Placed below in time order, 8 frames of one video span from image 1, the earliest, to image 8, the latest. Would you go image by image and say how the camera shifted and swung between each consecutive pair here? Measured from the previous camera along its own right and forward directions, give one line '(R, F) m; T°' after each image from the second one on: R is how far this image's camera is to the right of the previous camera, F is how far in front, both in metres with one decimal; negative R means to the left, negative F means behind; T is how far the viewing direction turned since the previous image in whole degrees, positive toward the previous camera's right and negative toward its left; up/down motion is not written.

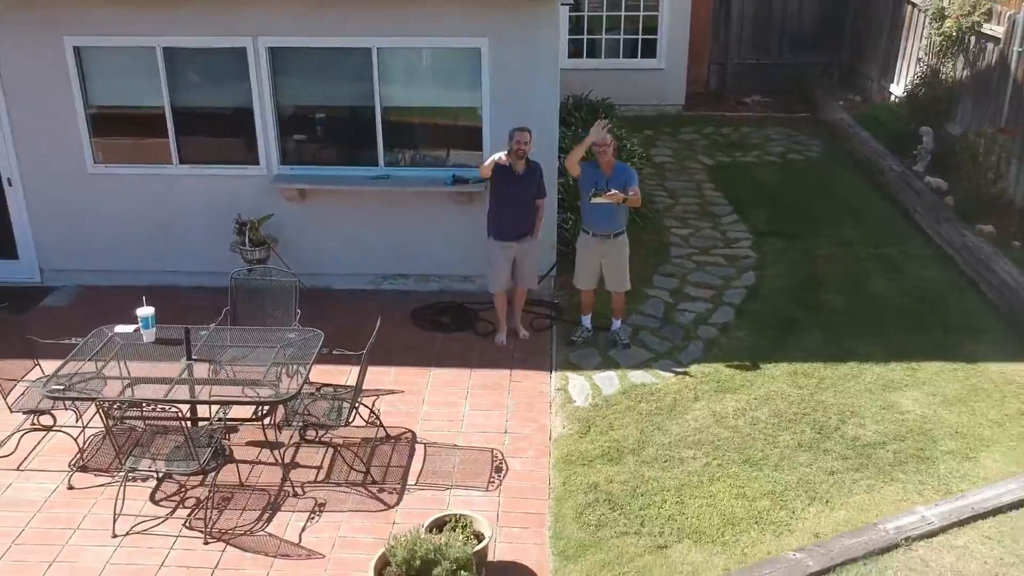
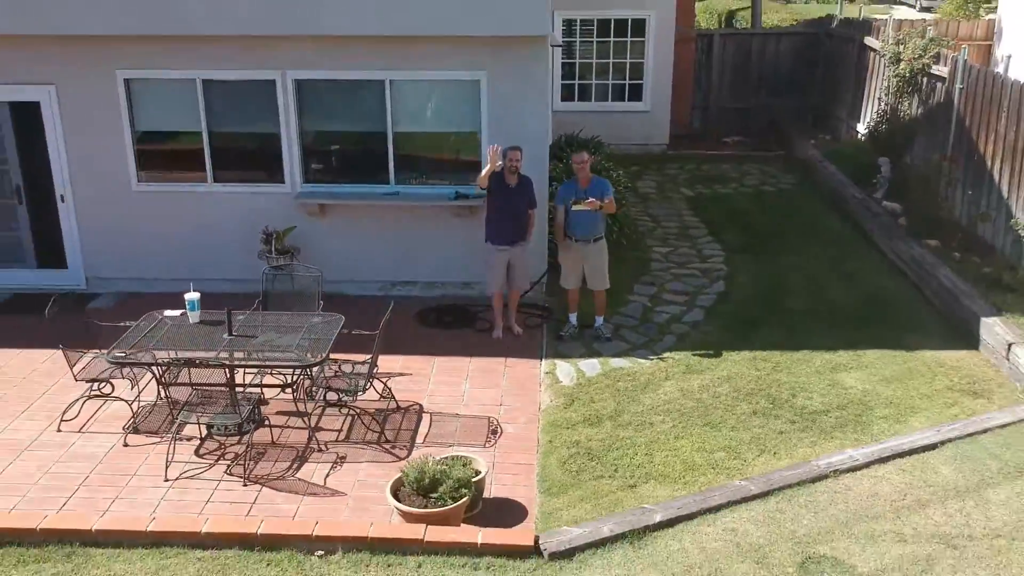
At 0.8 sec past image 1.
(0.0, -0.9) m; 0°
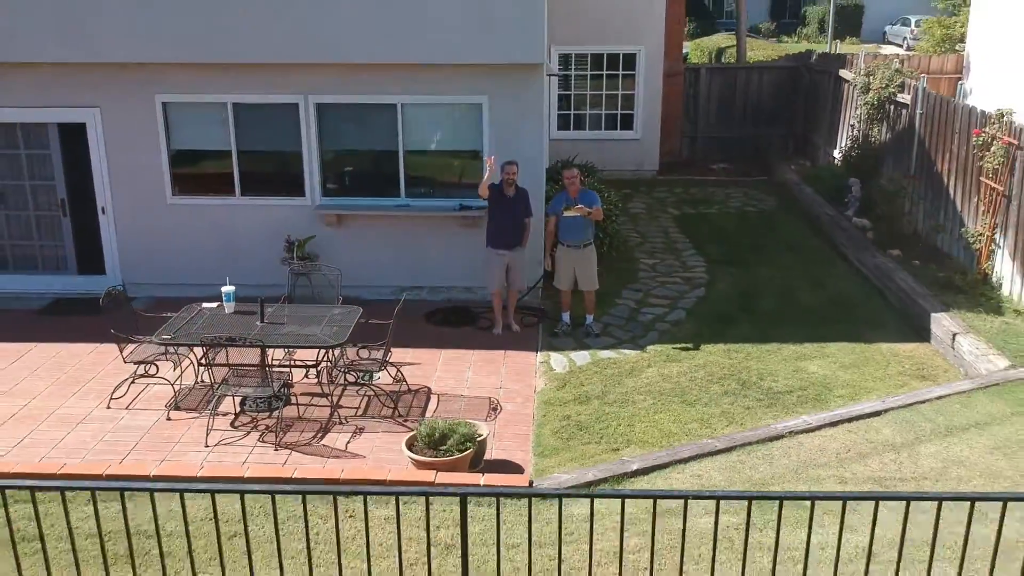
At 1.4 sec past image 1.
(0.0, -0.8) m; 0°
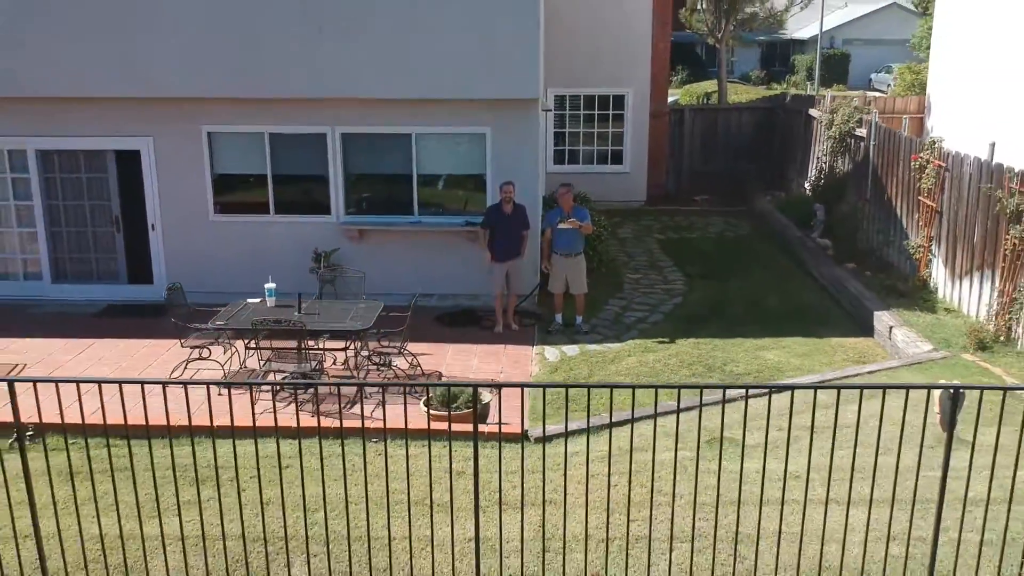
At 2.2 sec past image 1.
(0.0, -1.2) m; 0°
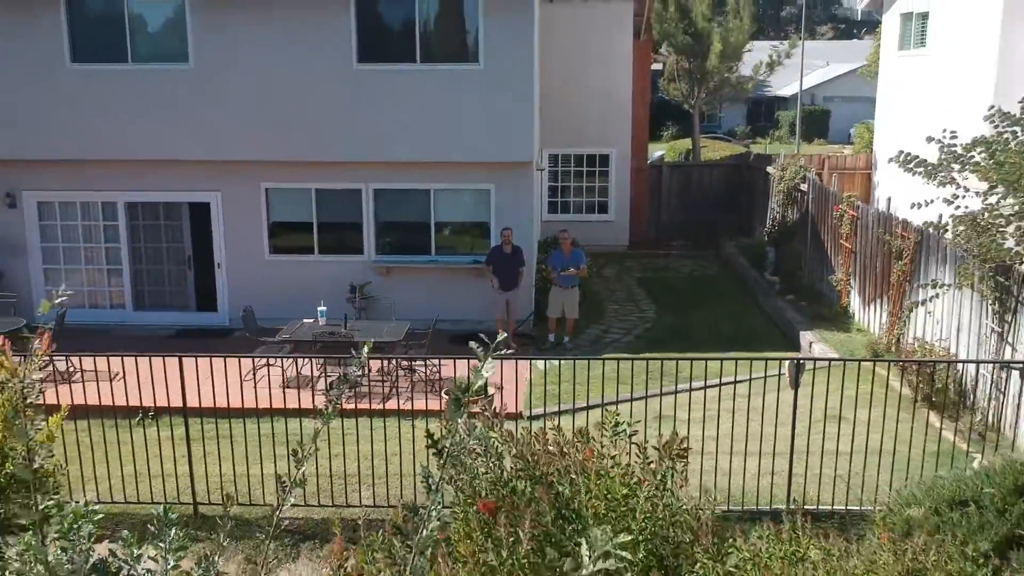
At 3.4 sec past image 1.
(0.0, -2.3) m; 0°
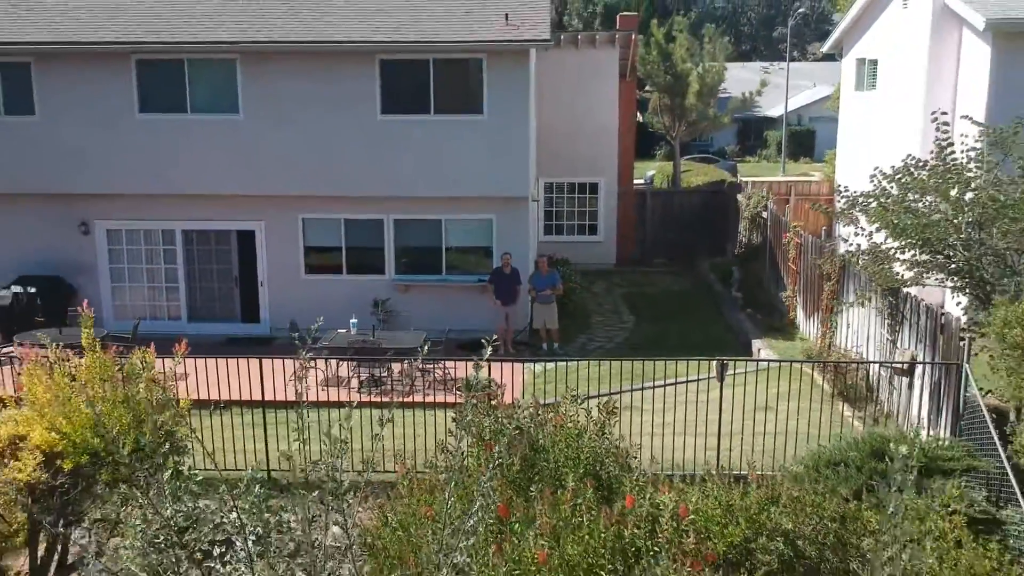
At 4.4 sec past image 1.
(0.0, -2.2) m; 0°
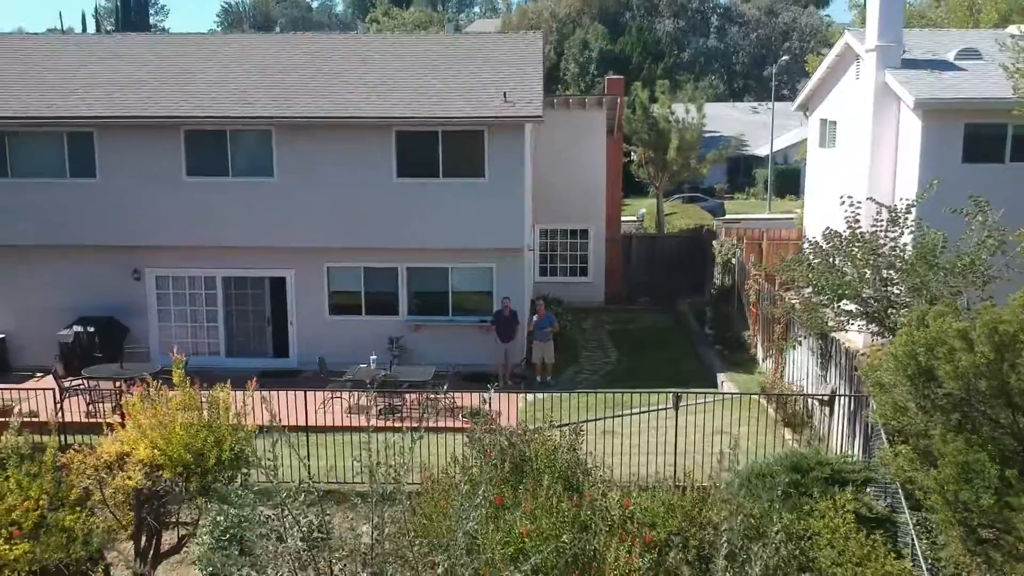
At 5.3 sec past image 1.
(+0.1, -2.1) m; 0°
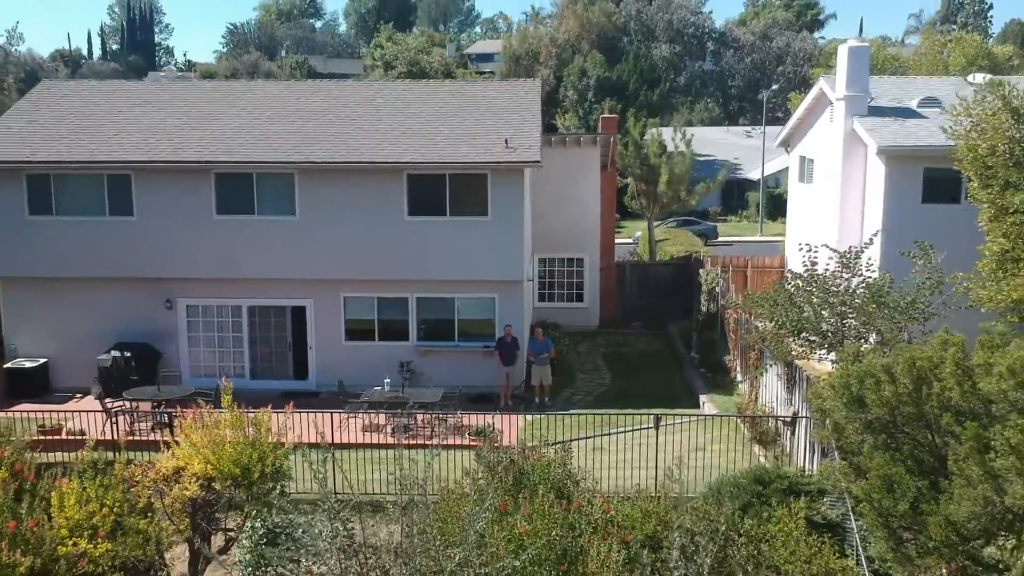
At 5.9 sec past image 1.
(0.0, -1.6) m; 0°
